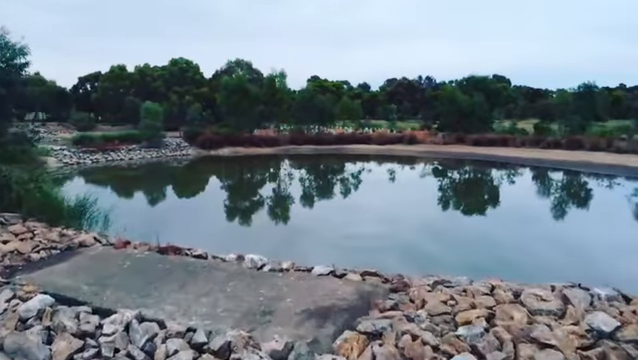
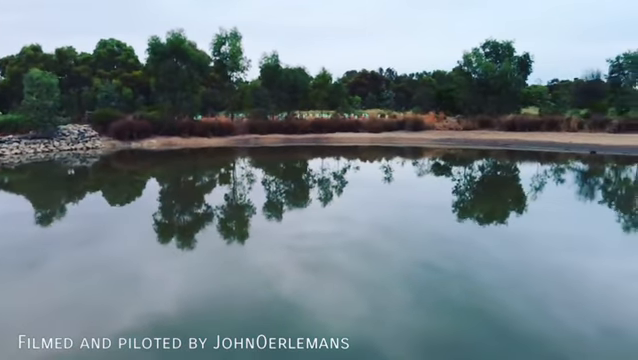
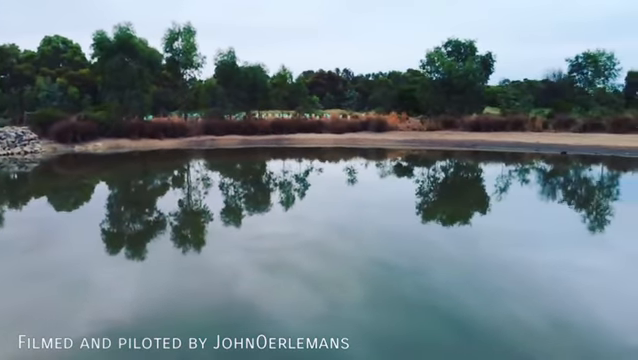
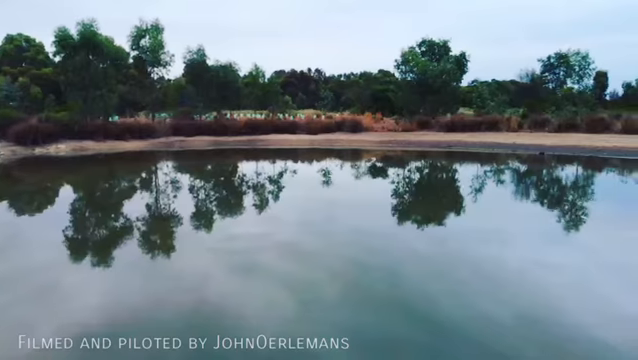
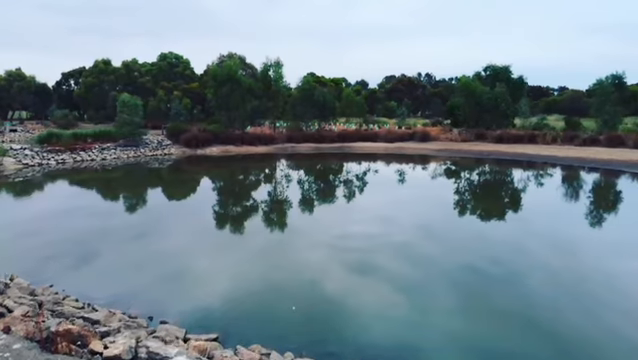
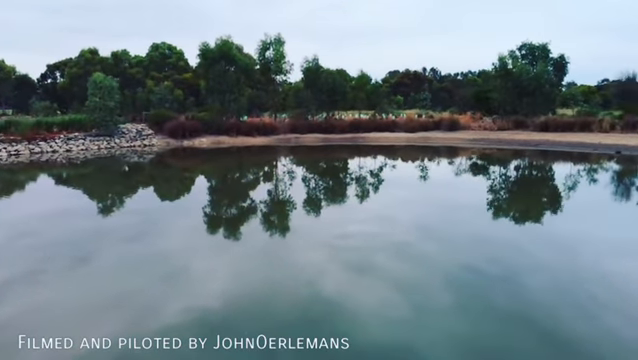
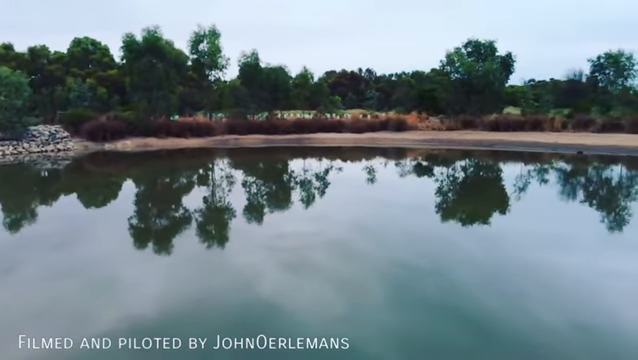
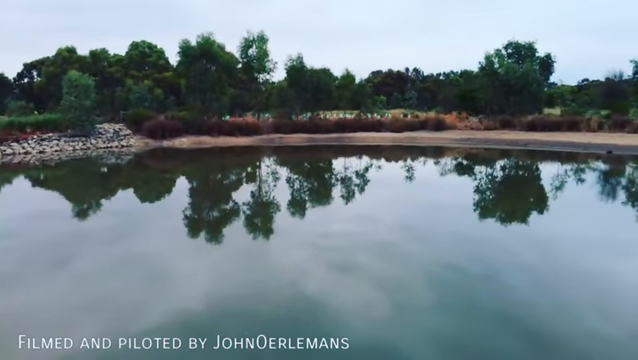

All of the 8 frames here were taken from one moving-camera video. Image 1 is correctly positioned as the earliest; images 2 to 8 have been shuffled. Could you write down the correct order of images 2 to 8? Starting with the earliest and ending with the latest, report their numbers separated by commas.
5, 6, 8, 2, 7, 3, 4
